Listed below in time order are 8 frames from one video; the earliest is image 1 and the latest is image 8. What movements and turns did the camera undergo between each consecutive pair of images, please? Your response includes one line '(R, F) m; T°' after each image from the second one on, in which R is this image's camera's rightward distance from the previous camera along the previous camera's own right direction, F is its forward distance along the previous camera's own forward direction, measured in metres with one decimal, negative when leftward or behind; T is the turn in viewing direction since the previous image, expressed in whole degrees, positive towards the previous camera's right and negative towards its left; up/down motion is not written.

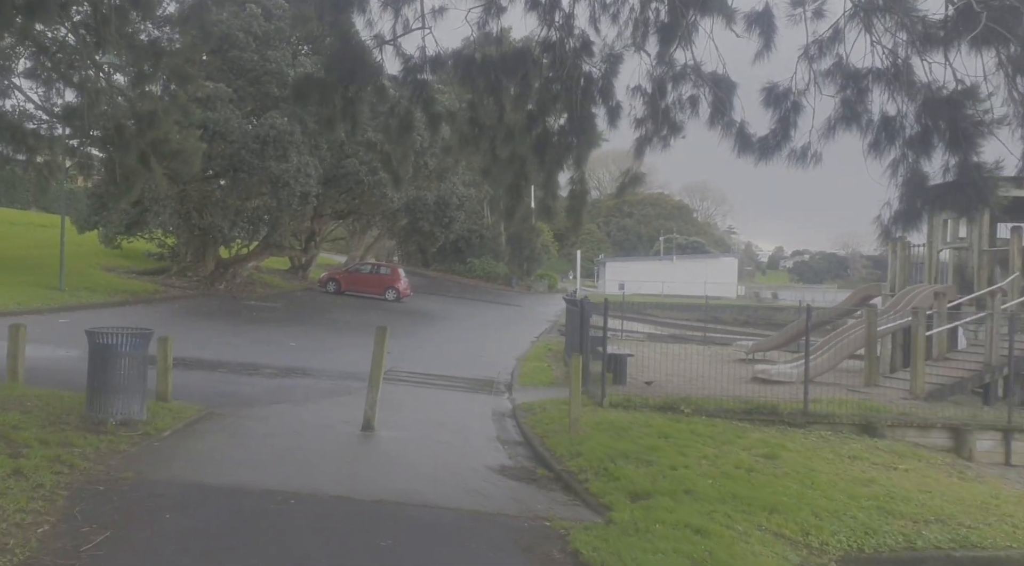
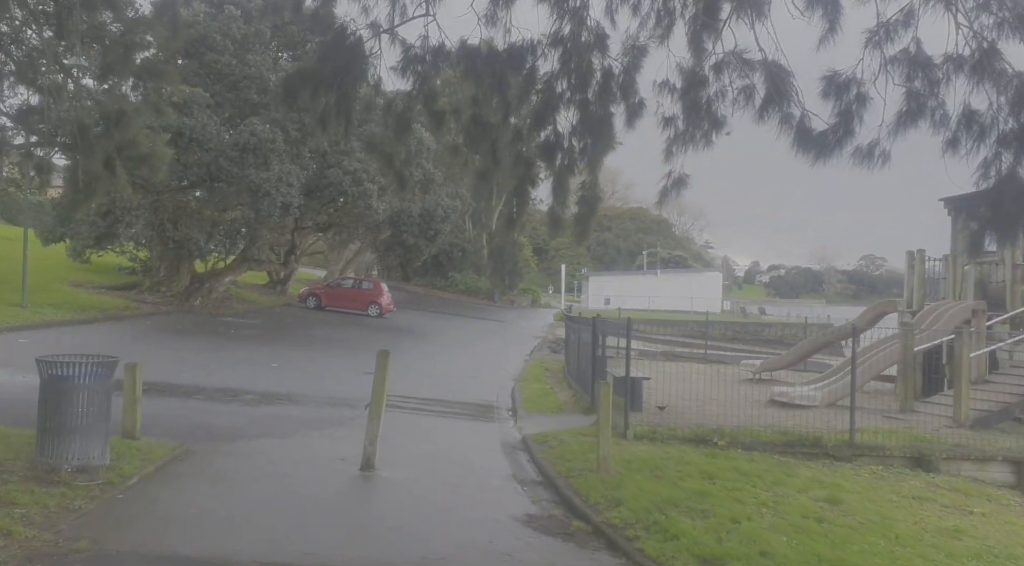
(-0.4, +1.0) m; +2°
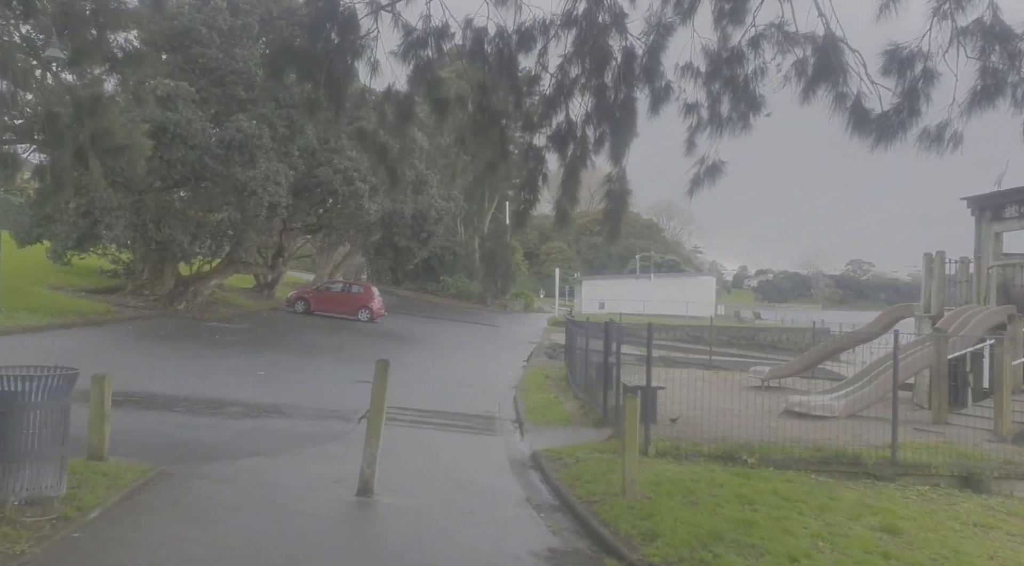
(-0.2, +0.8) m; +1°
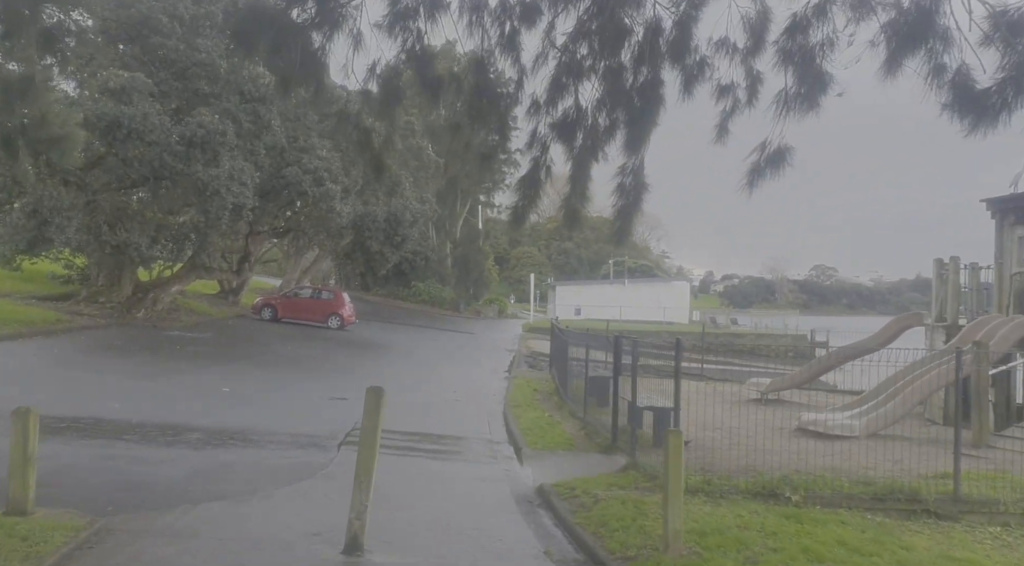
(-0.4, +1.2) m; +2°
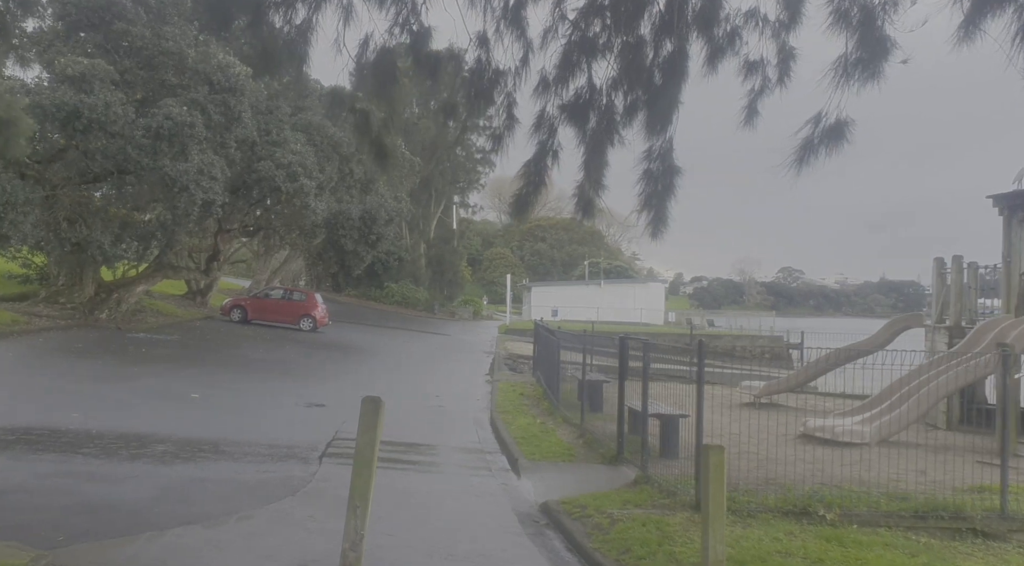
(-0.3, +0.7) m; +2°
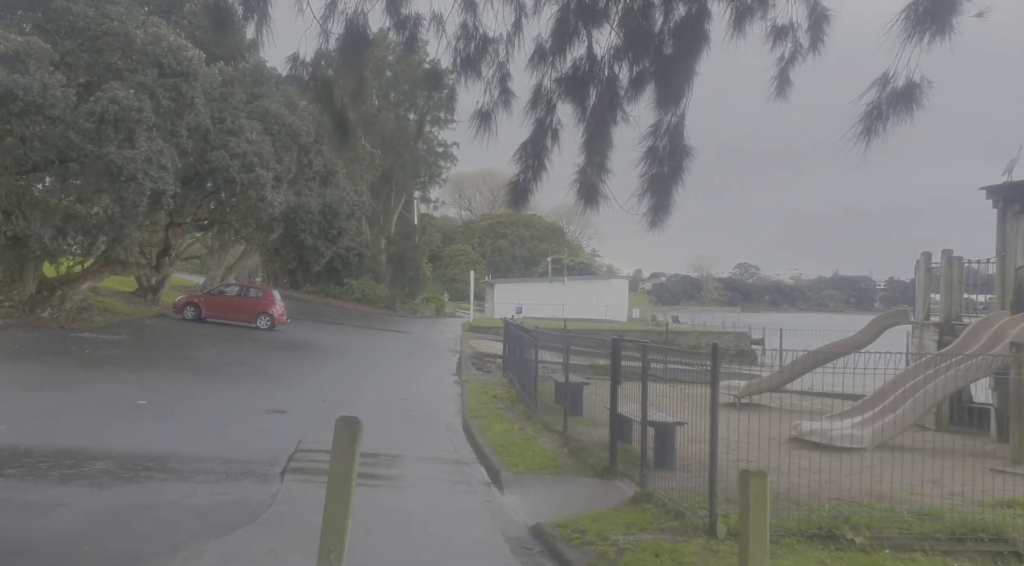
(-0.2, +0.8) m; +3°
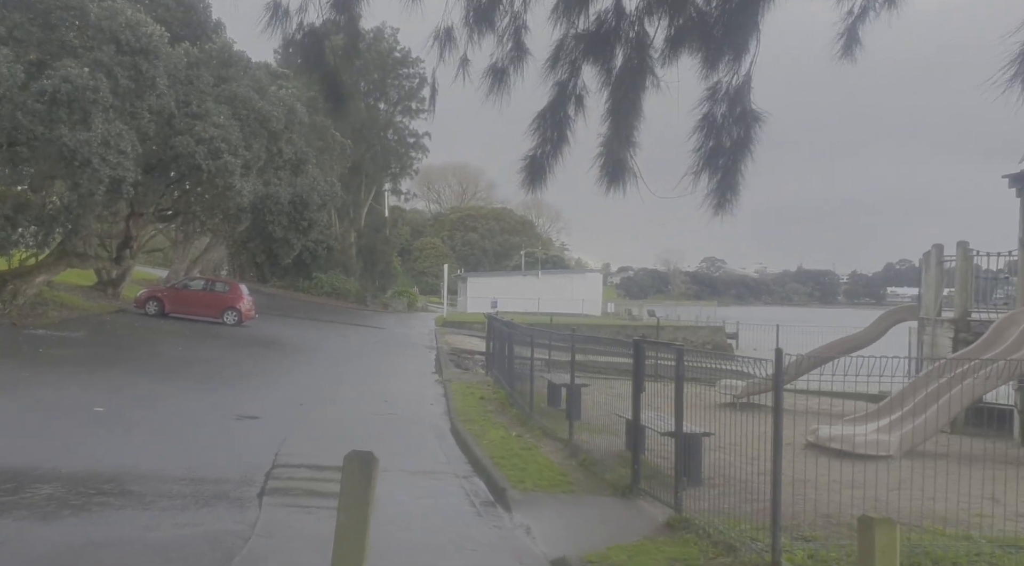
(-0.4, +1.0) m; +2°
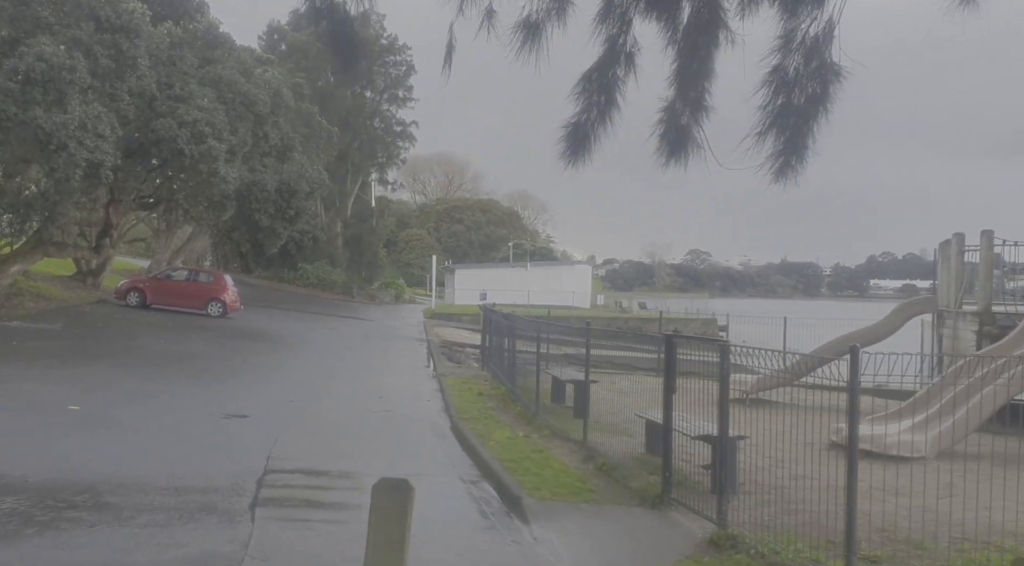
(-0.3, +0.7) m; +1°
